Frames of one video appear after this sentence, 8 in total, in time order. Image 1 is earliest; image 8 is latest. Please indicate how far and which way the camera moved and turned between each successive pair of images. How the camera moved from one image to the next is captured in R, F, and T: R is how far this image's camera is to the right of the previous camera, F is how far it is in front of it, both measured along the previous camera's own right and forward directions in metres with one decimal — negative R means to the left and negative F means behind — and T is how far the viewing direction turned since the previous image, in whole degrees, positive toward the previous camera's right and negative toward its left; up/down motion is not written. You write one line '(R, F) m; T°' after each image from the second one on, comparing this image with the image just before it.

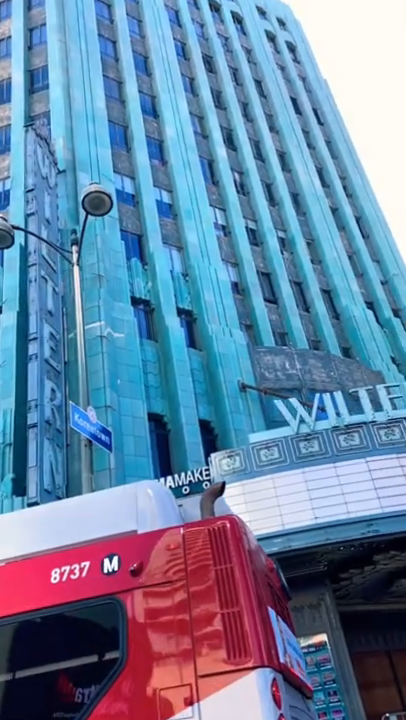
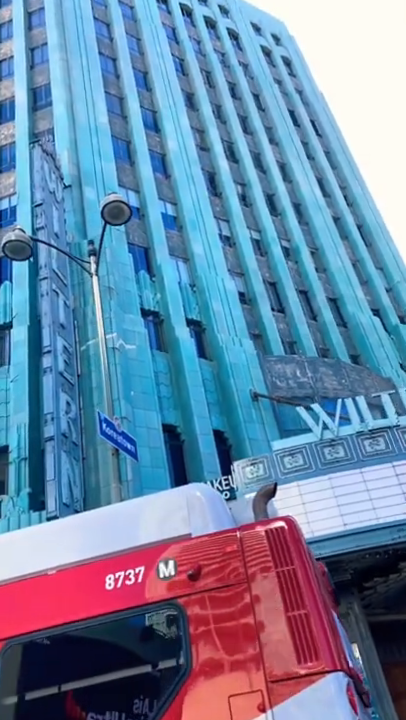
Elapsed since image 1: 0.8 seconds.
(-0.2, +0.1) m; -1°
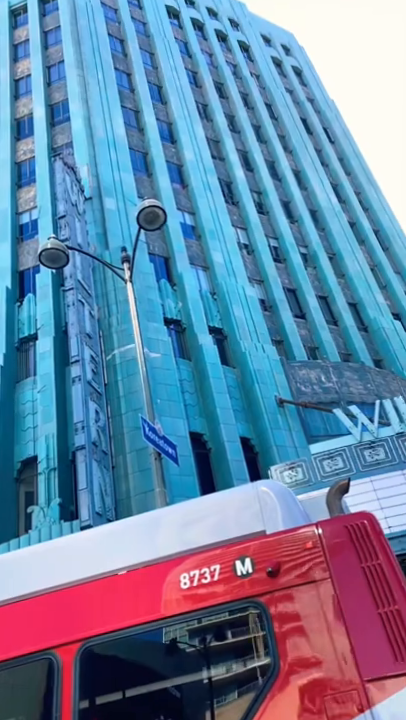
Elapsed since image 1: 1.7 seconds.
(-0.2, +0.1) m; -2°
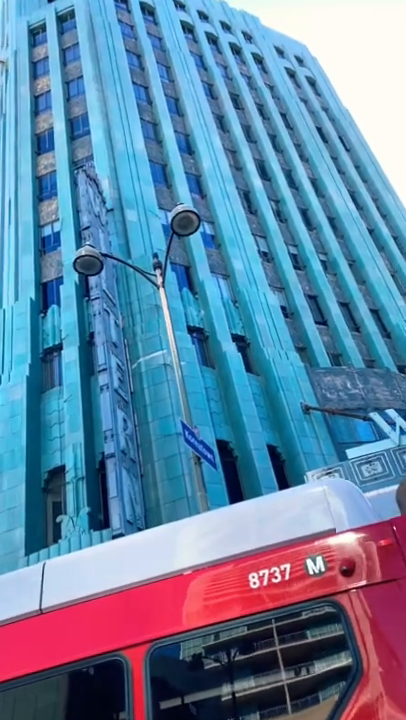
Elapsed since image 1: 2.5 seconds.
(-0.2, +0.1) m; -2°
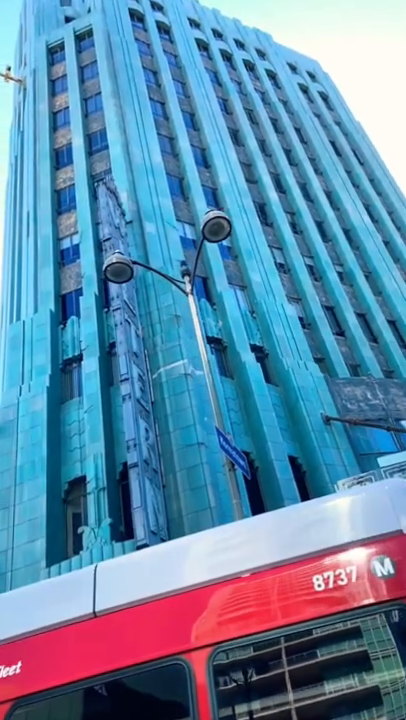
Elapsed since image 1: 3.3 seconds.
(-0.2, +0.1) m; -1°
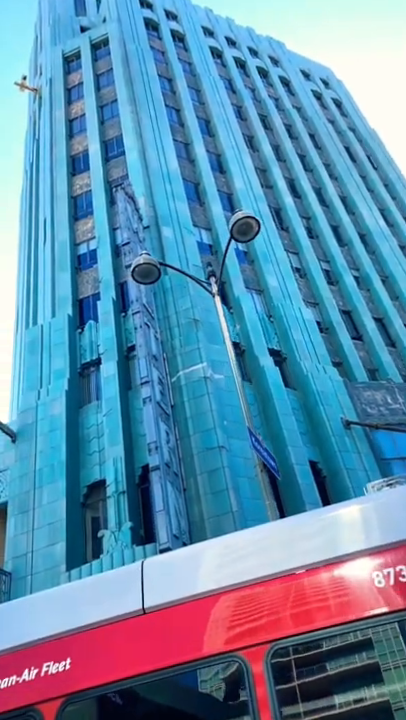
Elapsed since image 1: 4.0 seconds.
(-0.2, +0.1) m; -1°
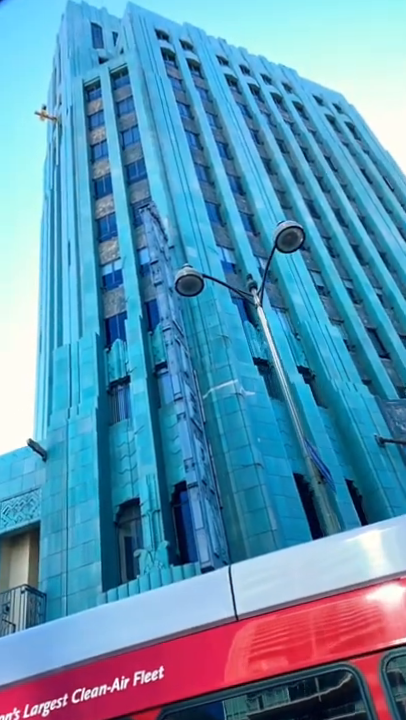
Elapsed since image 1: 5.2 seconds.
(-0.4, +0.2) m; -2°
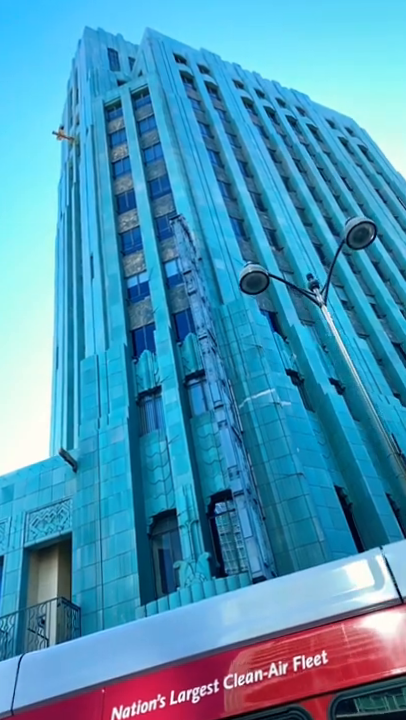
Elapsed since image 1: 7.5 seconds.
(-0.6, +0.4) m; -1°
